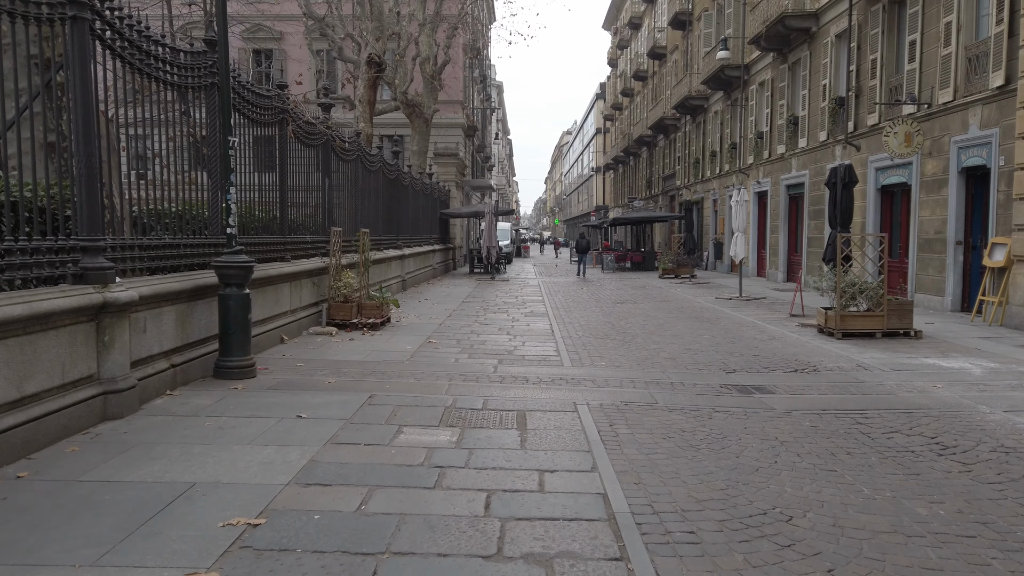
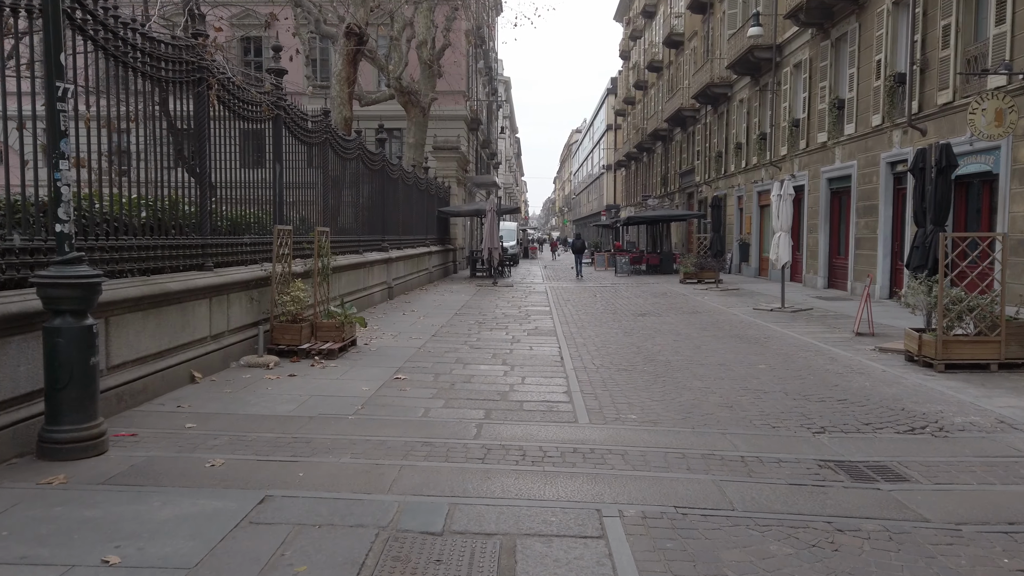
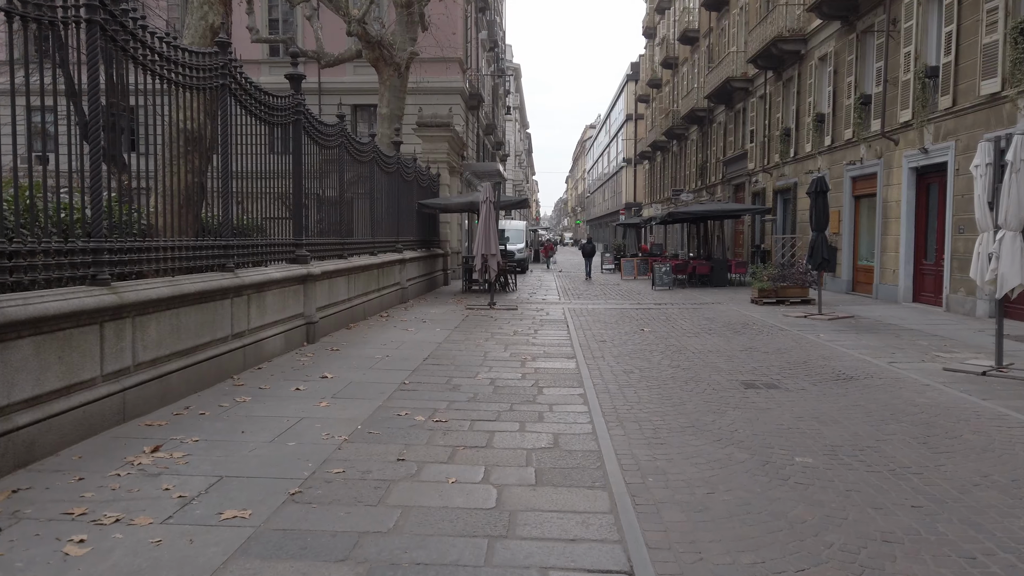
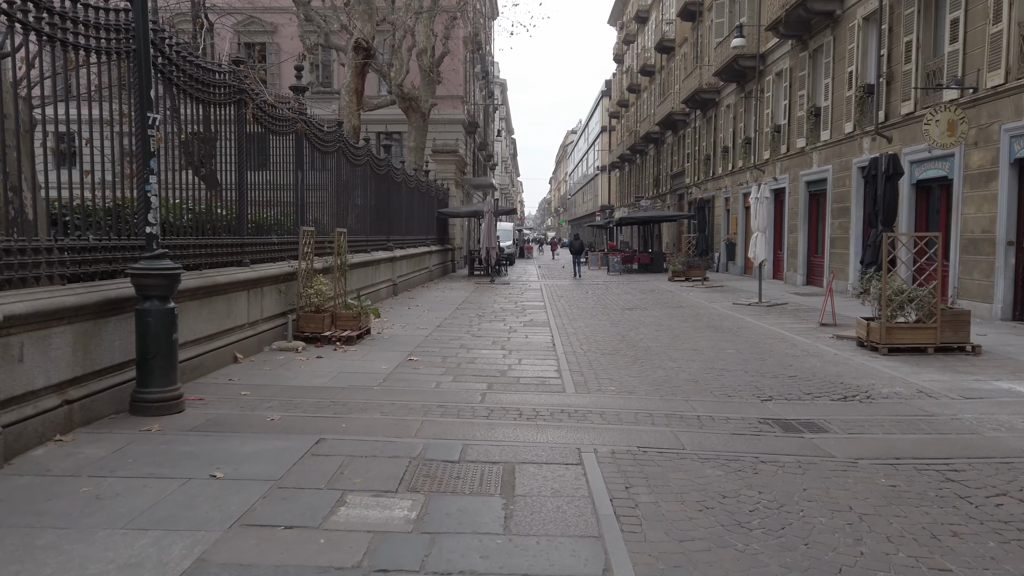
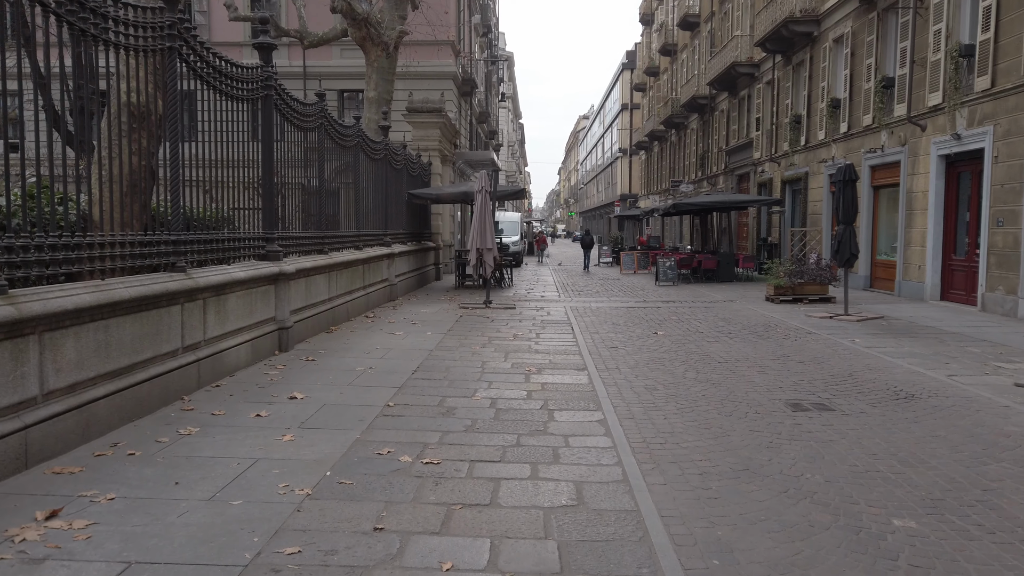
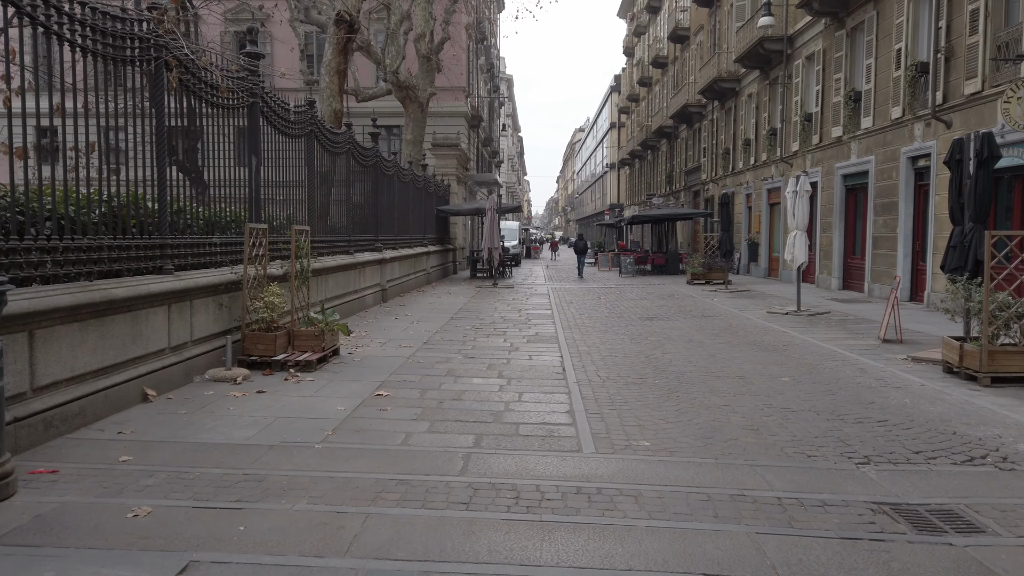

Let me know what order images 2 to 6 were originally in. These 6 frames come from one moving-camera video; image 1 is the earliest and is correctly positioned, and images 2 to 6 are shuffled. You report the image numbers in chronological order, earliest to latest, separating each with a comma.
4, 2, 6, 3, 5
